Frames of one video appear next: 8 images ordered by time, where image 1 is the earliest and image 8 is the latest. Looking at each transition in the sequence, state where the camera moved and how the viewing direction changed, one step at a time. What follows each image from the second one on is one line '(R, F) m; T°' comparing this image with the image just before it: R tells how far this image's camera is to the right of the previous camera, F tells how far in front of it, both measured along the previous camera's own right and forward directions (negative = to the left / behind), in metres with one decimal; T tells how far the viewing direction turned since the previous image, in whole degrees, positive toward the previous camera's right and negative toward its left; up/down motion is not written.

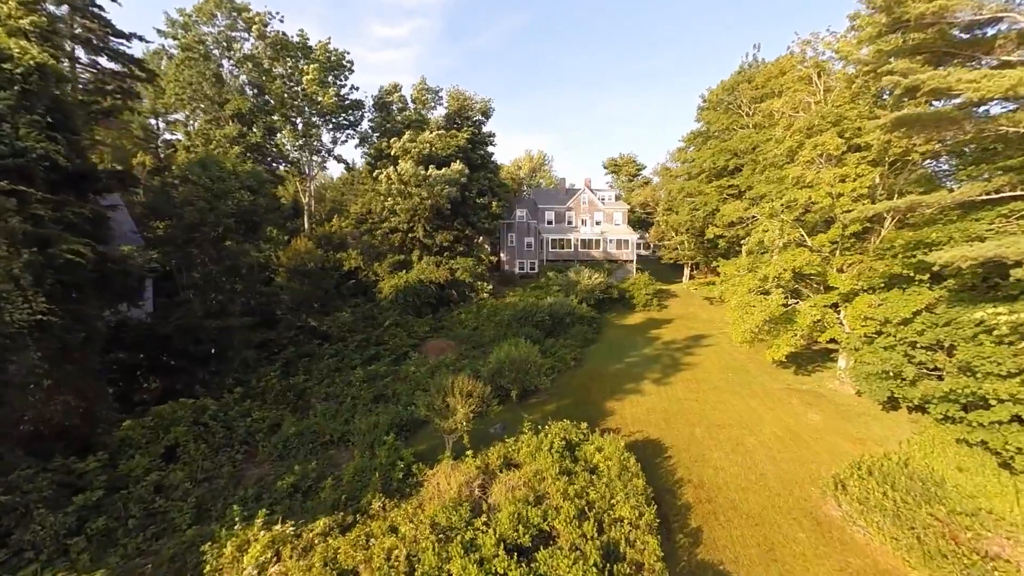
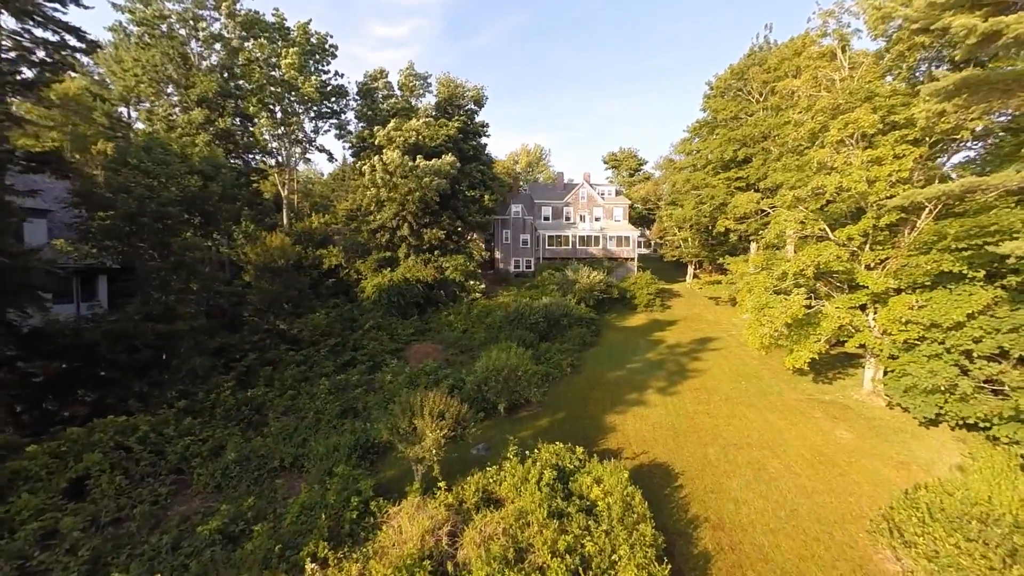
(+0.4, +2.1) m; 0°
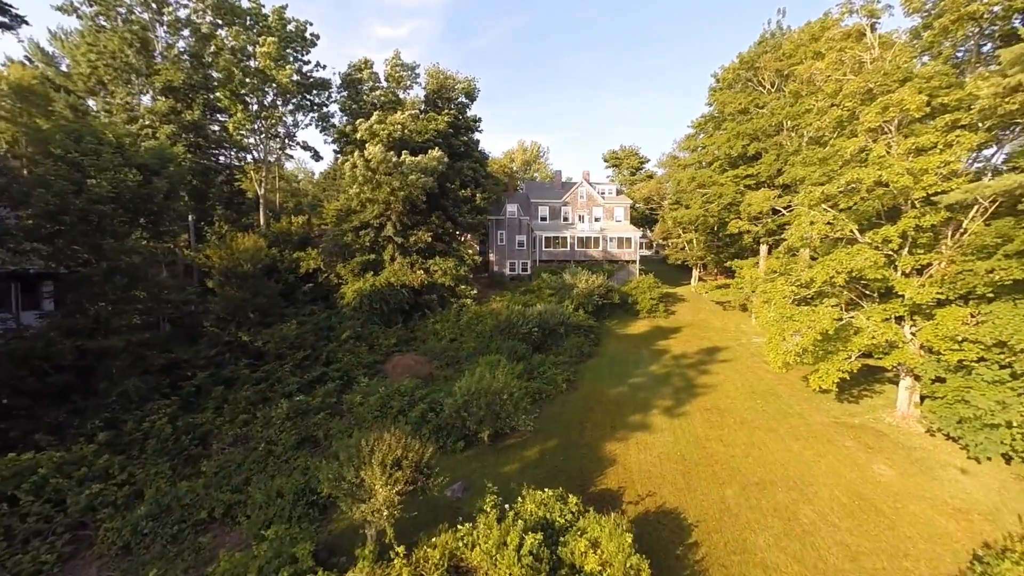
(+0.5, +2.0) m; 0°
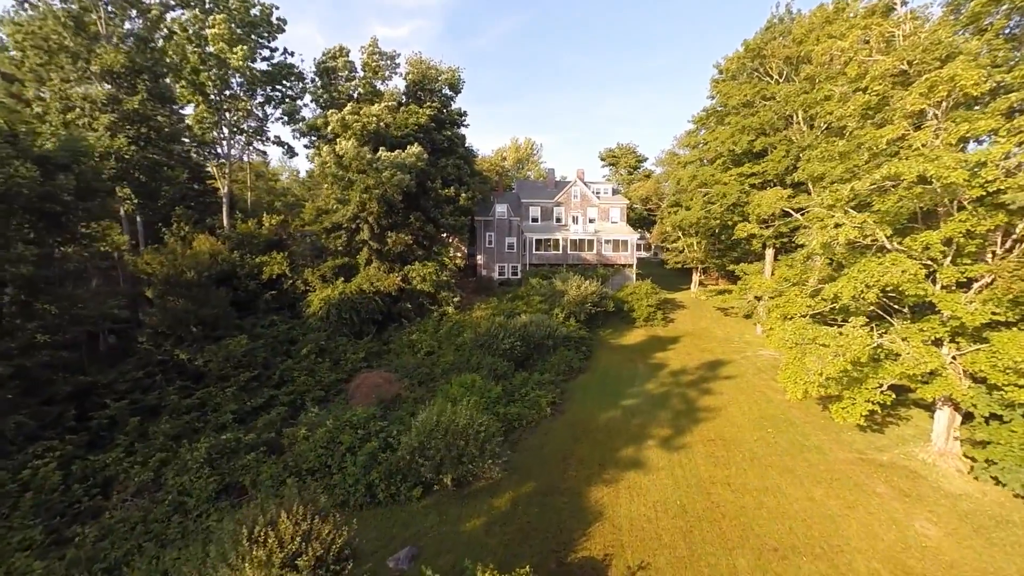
(+0.8, +2.2) m; 0°
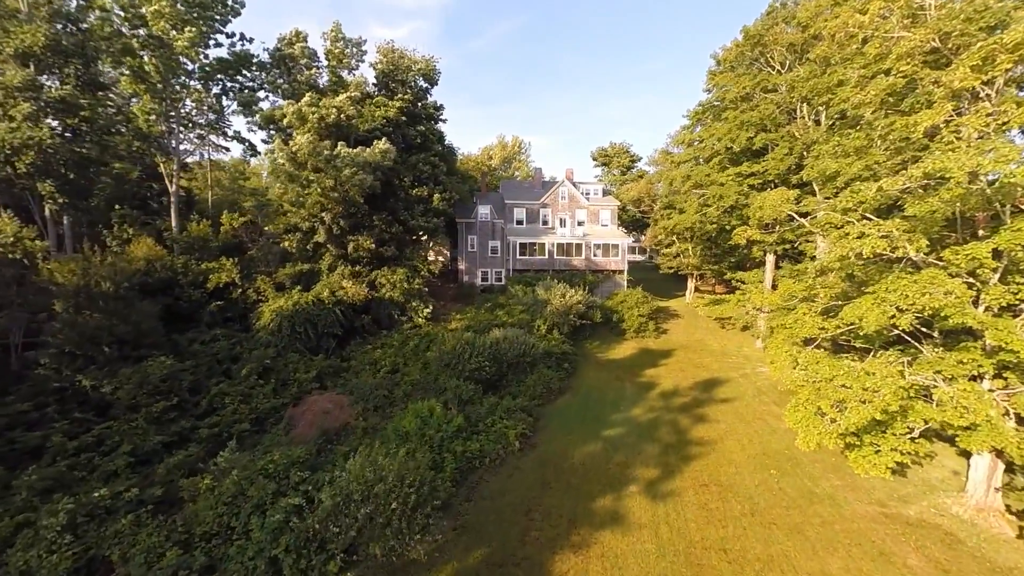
(+1.1, +2.2) m; 0°
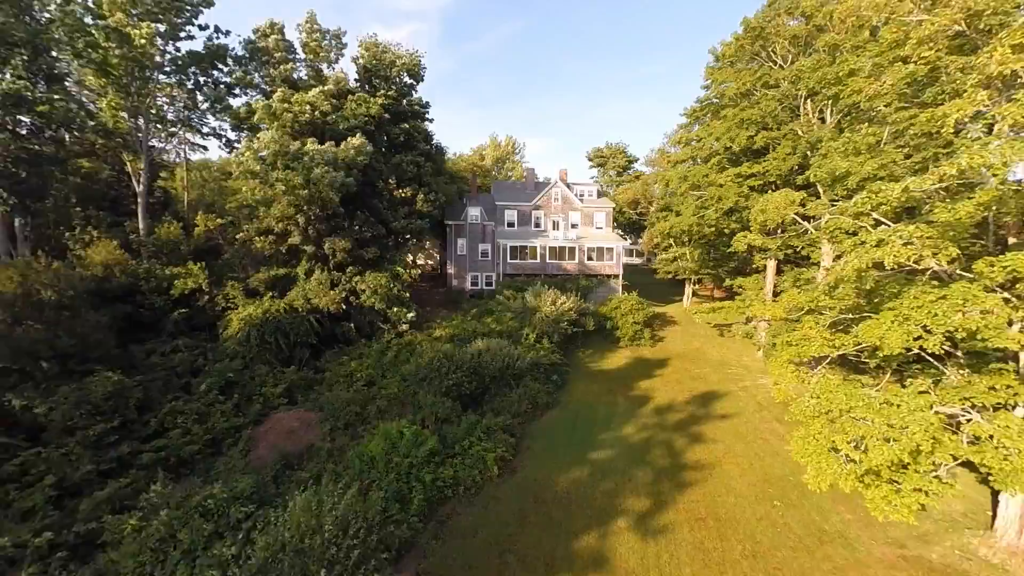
(+0.6, +1.2) m; 0°
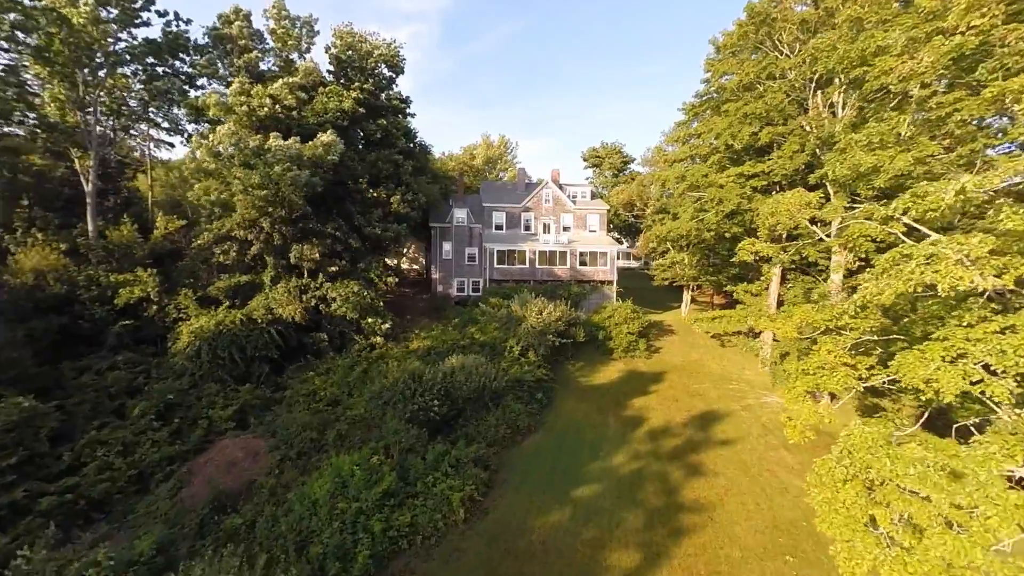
(+0.7, +1.8) m; 0°
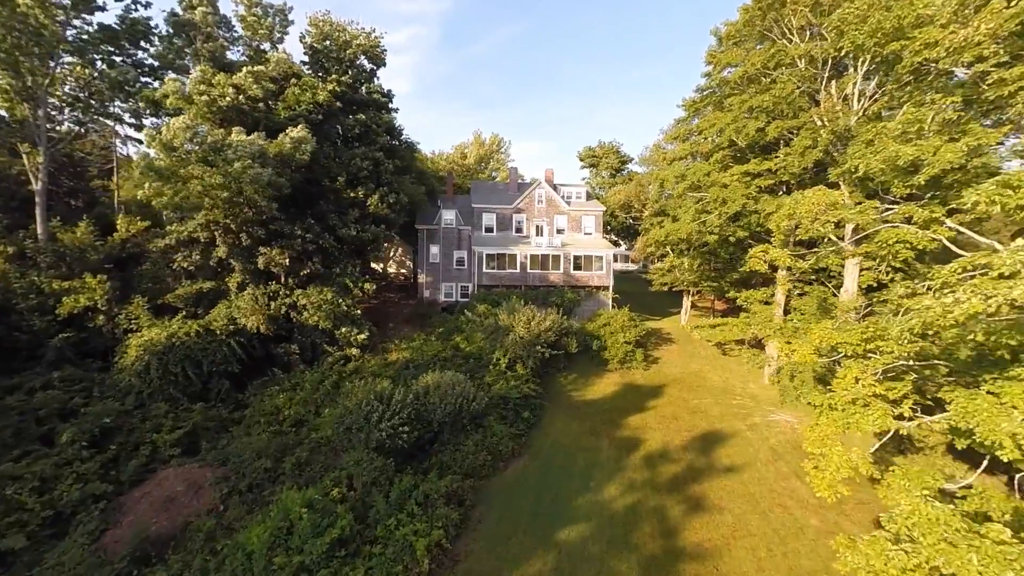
(+0.5, +1.6) m; 0°
